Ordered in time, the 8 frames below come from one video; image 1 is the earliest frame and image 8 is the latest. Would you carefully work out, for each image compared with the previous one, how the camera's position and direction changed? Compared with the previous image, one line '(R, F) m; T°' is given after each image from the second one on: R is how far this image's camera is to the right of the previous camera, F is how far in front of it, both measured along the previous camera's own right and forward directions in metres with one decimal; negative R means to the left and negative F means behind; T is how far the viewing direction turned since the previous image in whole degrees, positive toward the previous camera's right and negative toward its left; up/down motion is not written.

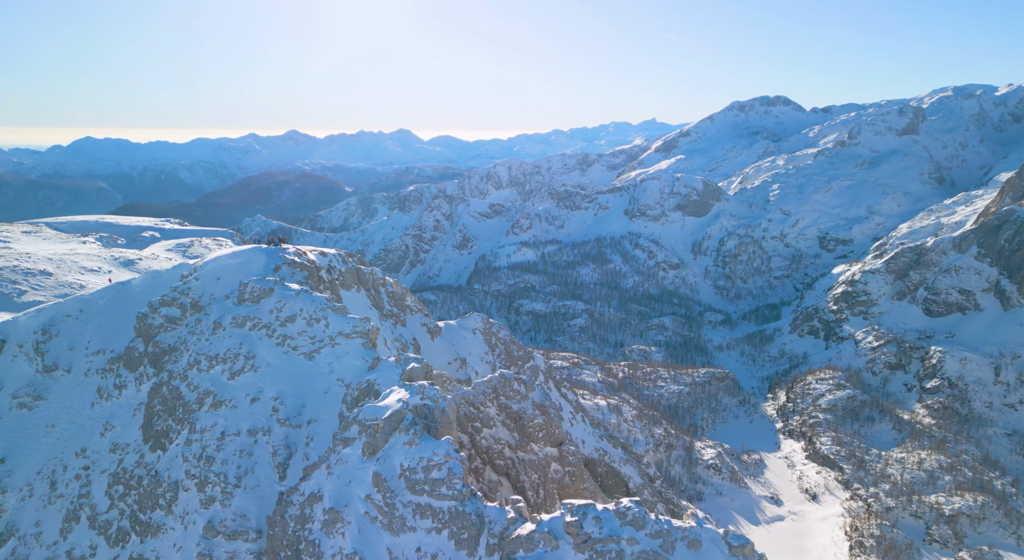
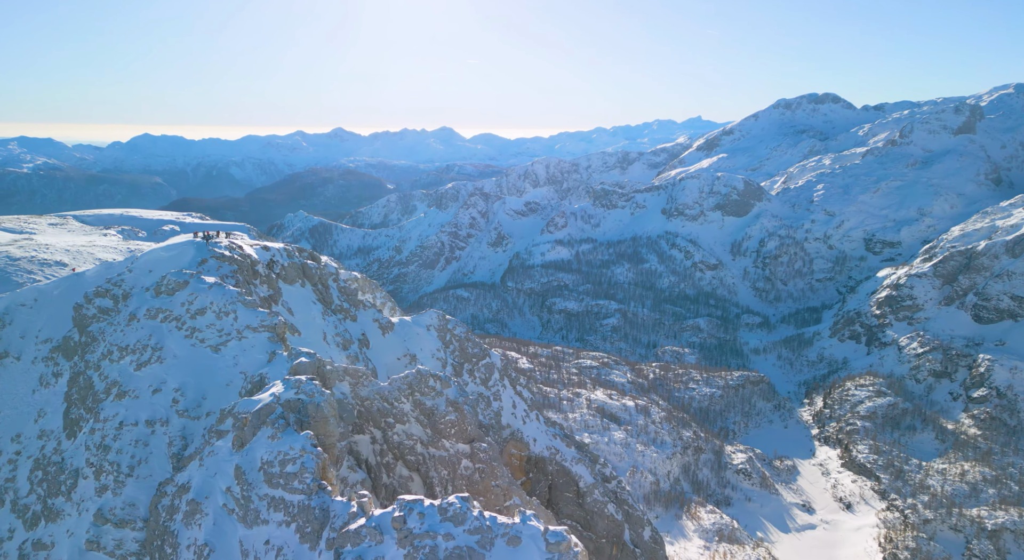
(+5.9, +0.1) m; -2°
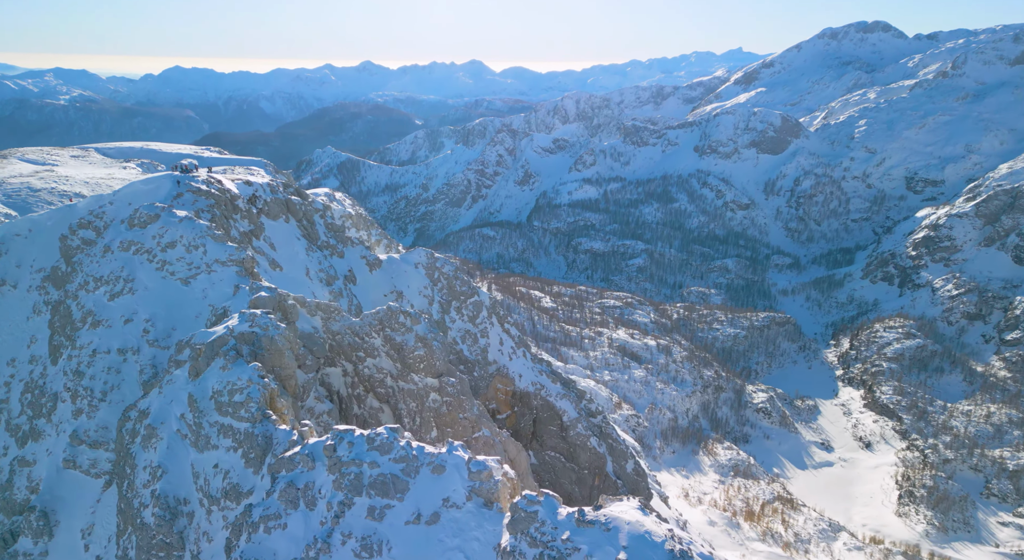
(+2.8, +0.2) m; -2°
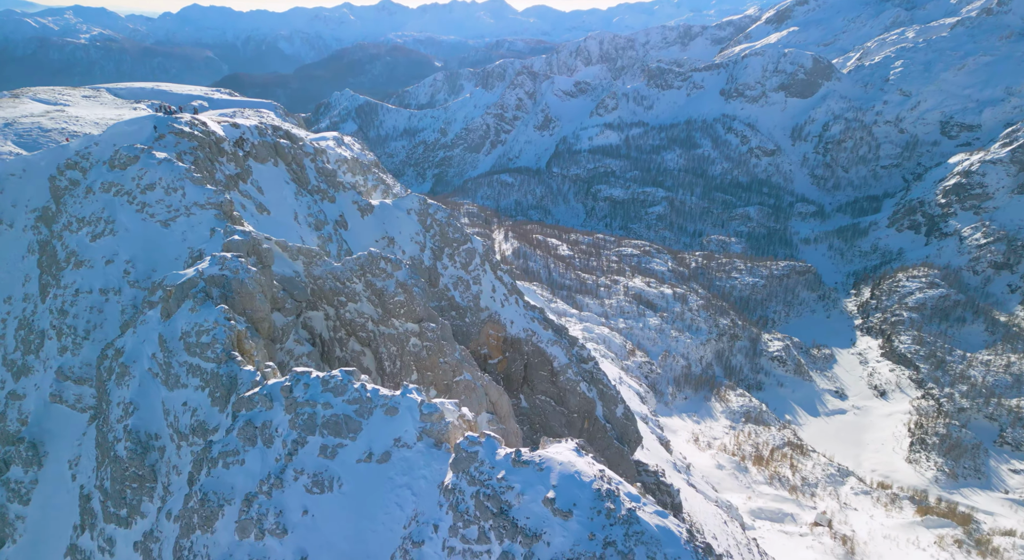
(+1.9, +0.1) m; -1°
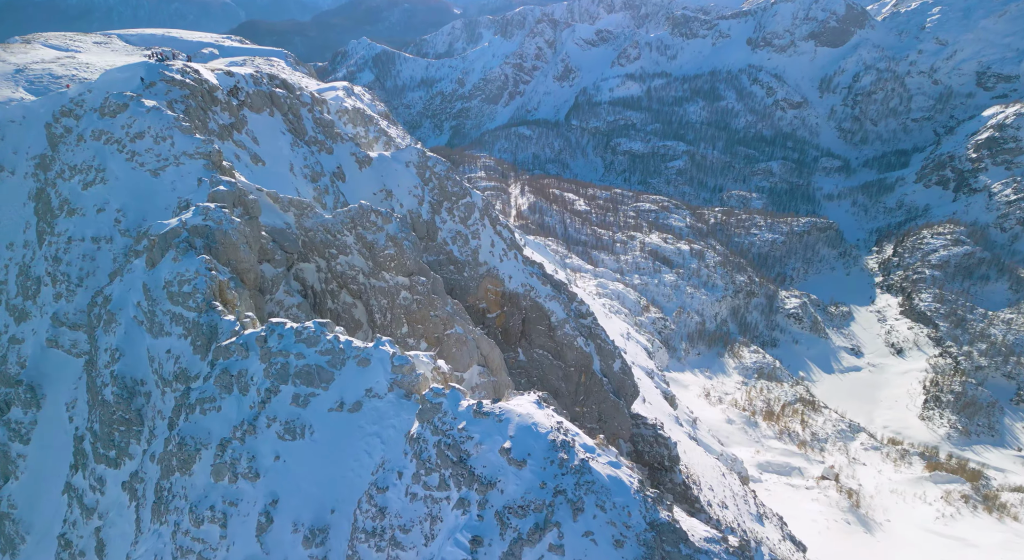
(+1.4, +0.1) m; -1°
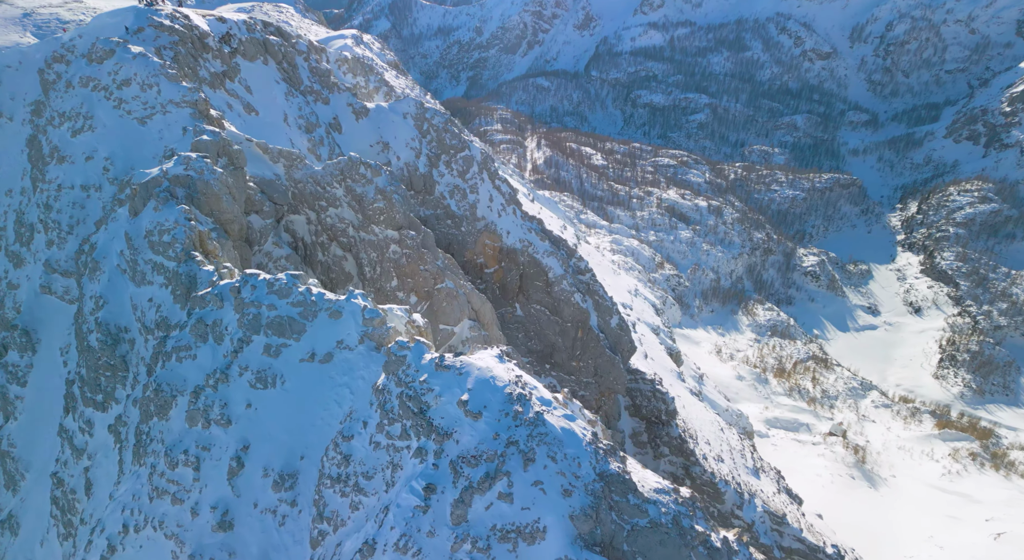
(+1.4, +0.1) m; -1°
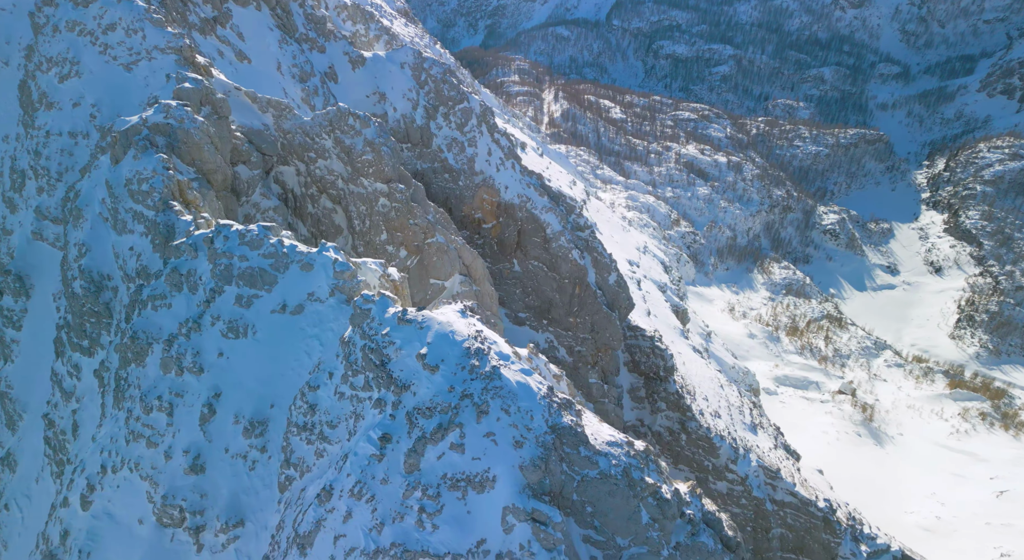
(+1.4, 0.0) m; -1°
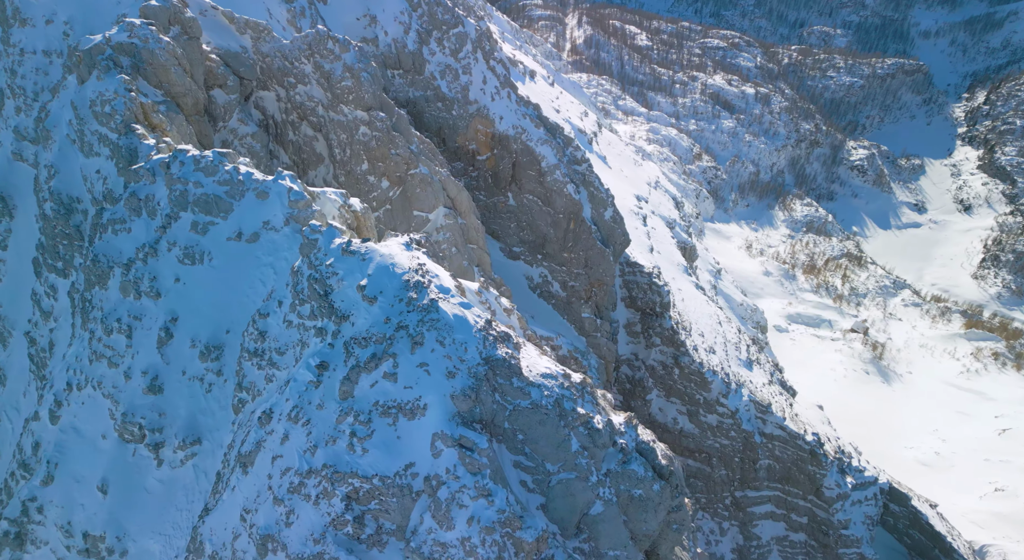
(+2.0, +0.1) m; -1°
